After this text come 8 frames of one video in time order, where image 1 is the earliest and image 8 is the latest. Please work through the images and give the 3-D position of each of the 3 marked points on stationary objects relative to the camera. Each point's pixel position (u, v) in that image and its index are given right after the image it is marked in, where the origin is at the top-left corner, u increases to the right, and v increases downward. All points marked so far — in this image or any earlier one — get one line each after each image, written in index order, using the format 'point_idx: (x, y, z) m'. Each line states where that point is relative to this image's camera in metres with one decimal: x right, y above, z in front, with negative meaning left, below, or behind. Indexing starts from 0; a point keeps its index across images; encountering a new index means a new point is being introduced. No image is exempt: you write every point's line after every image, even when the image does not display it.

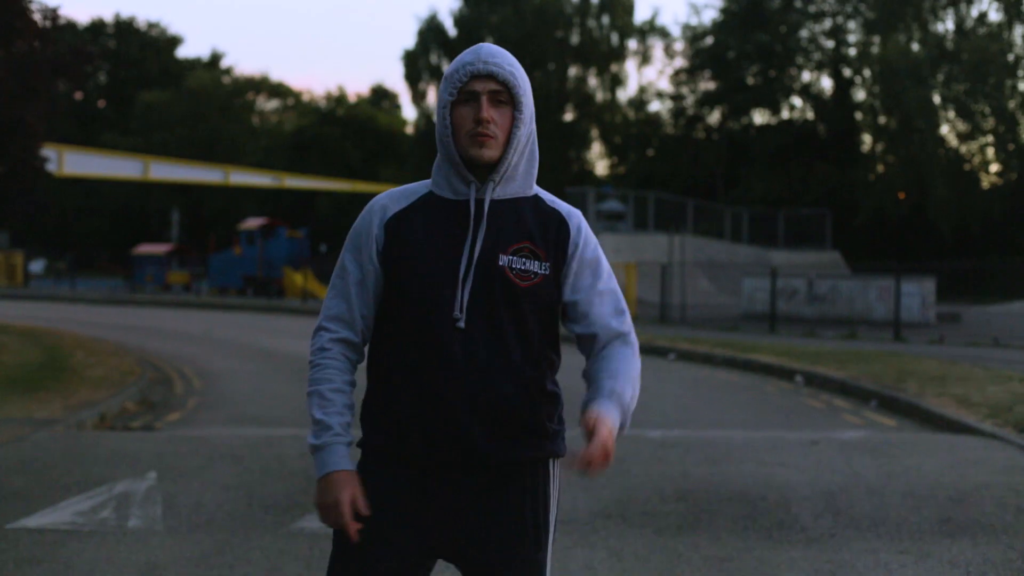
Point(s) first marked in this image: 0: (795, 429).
0: (+2.5, -1.3, +10.5) m
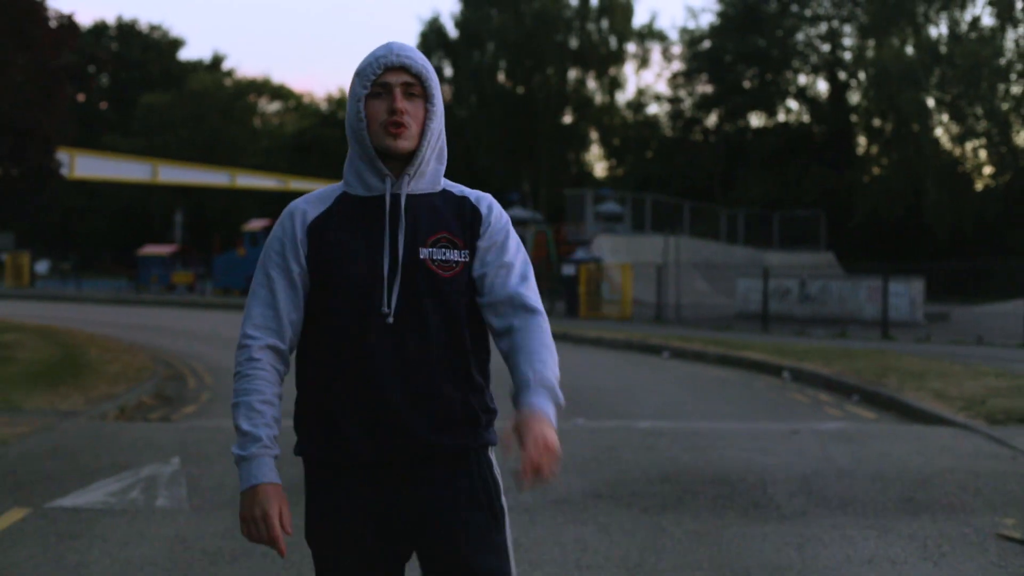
0: (+2.5, -1.3, +11.1) m
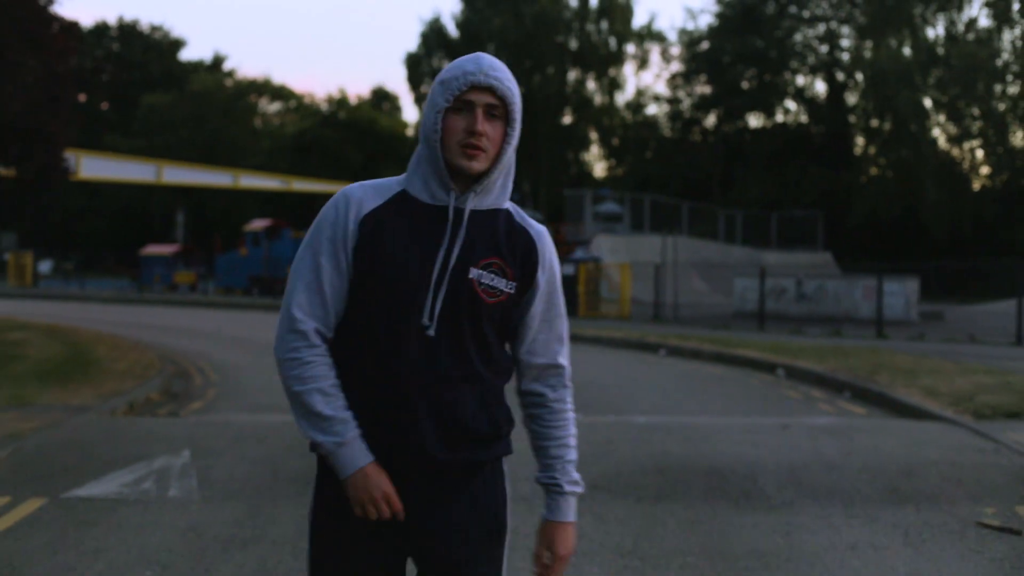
0: (+2.5, -1.2, +11.4) m
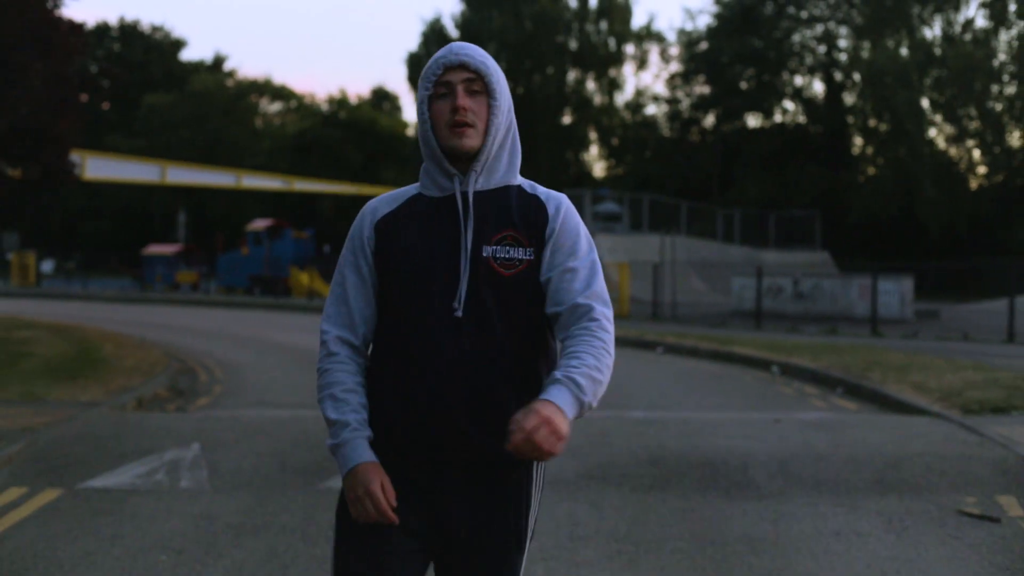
0: (+2.5, -1.2, +11.7) m
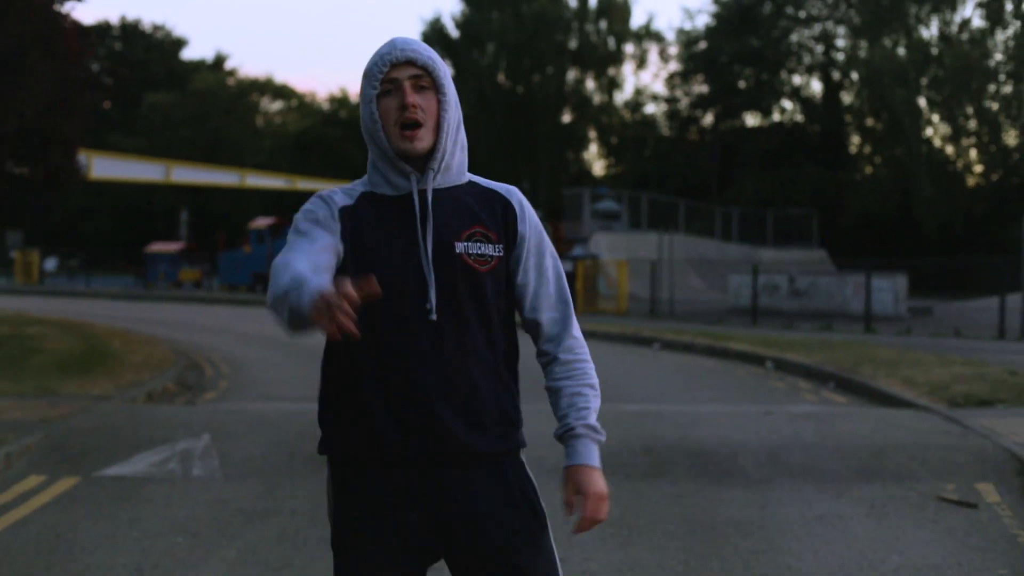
0: (+2.5, -1.2, +12.0) m
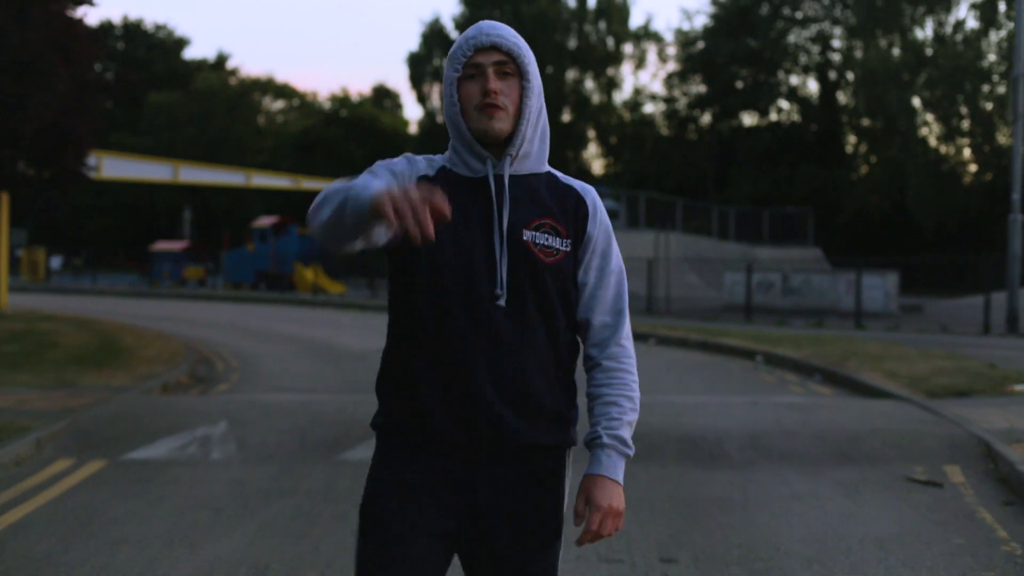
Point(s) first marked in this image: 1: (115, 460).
0: (+2.5, -1.2, +12.6) m
1: (-3.0, -1.3, +8.9) m
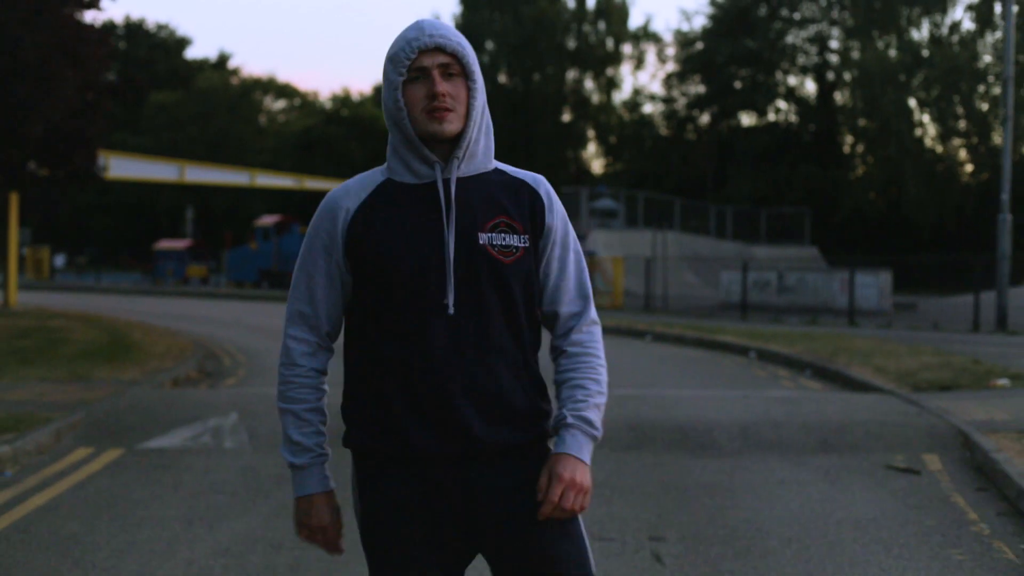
0: (+2.5, -1.1, +13.0) m
1: (-3.0, -1.3, +9.3) m
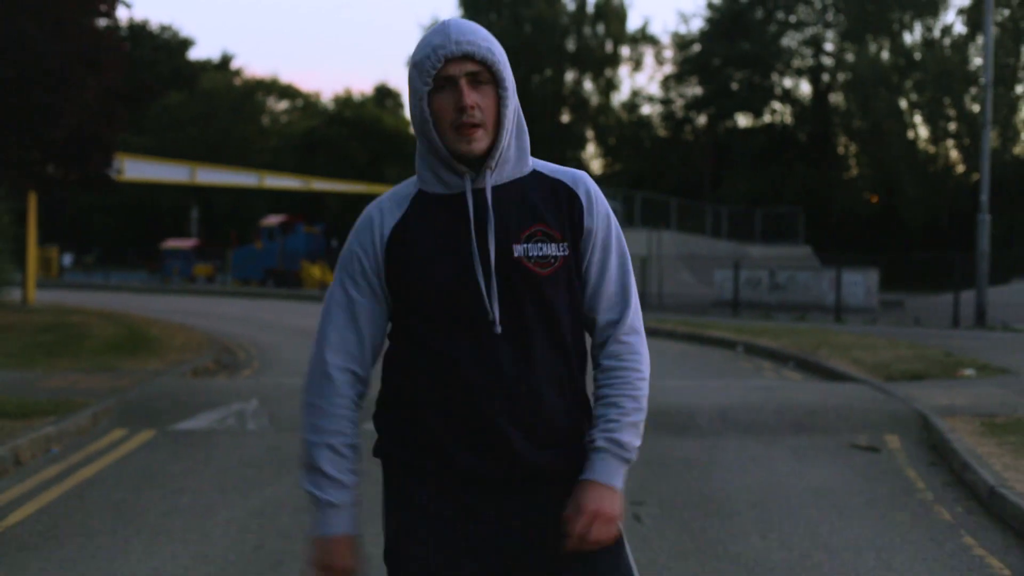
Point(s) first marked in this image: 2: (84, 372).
0: (+2.5, -1.1, +13.9) m
1: (-3.0, -1.2, +10.2) m
2: (-5.0, -1.0, +13.5) m
